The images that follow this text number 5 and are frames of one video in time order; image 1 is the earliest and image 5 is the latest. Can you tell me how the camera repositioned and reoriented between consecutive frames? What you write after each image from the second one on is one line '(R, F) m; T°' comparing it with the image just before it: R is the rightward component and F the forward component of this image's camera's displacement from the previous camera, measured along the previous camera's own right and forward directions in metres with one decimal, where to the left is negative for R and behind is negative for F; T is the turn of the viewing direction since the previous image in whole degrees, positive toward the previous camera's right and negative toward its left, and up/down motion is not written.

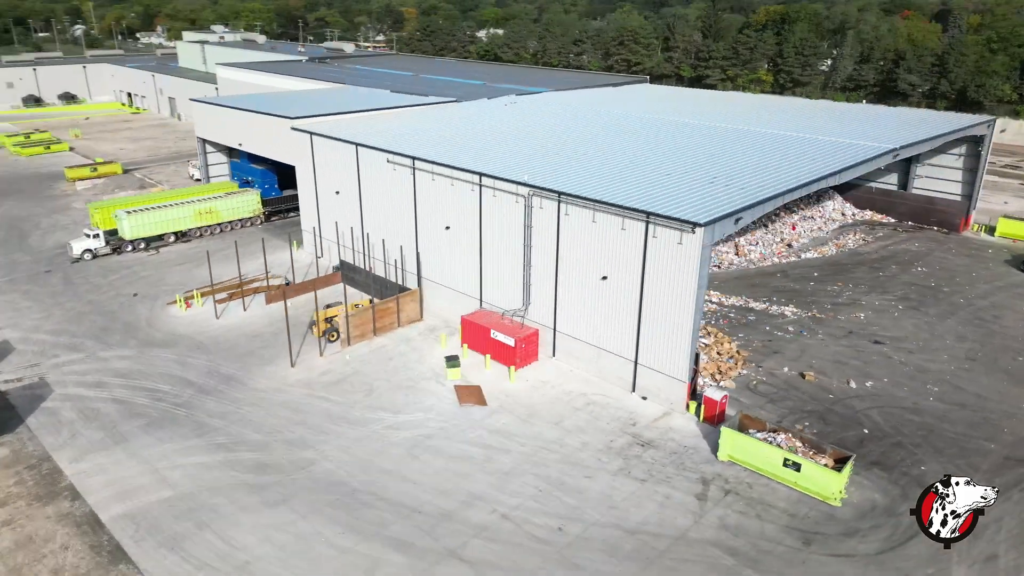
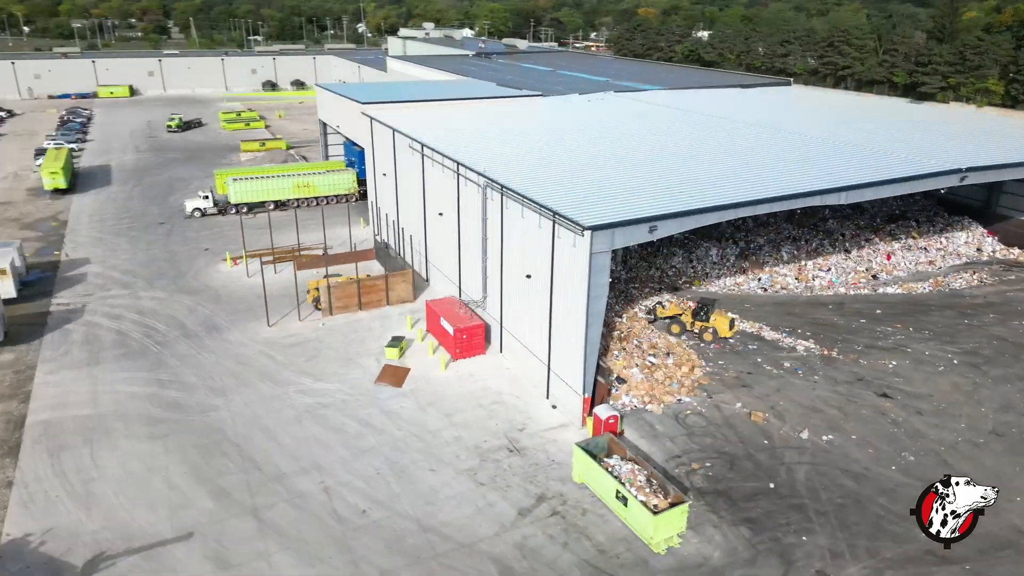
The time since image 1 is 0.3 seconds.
(+6.1, +1.2) m; -18°
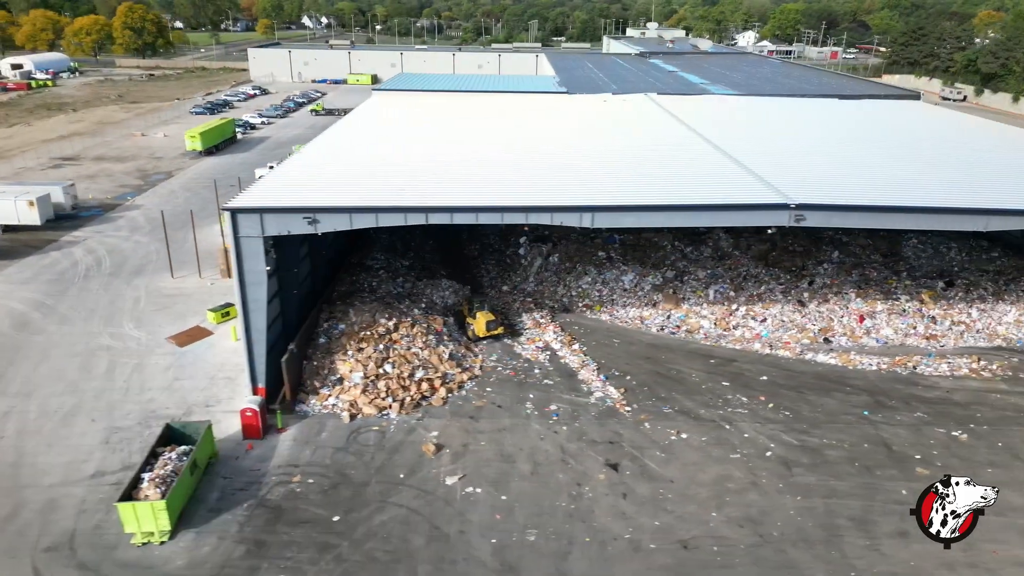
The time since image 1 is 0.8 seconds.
(+10.5, +3.0) m; -23°
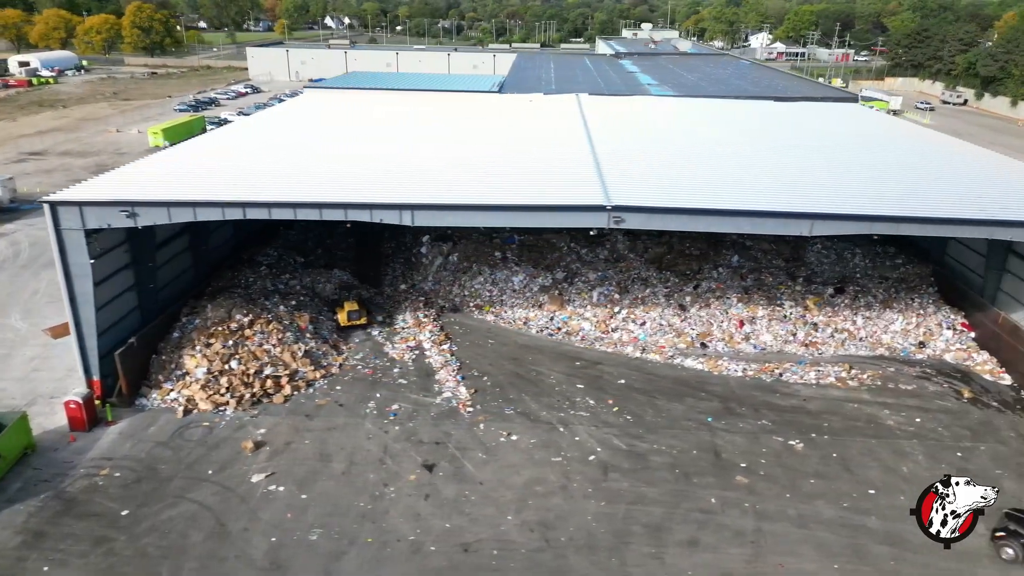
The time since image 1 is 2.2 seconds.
(+3.5, +0.2) m; -2°
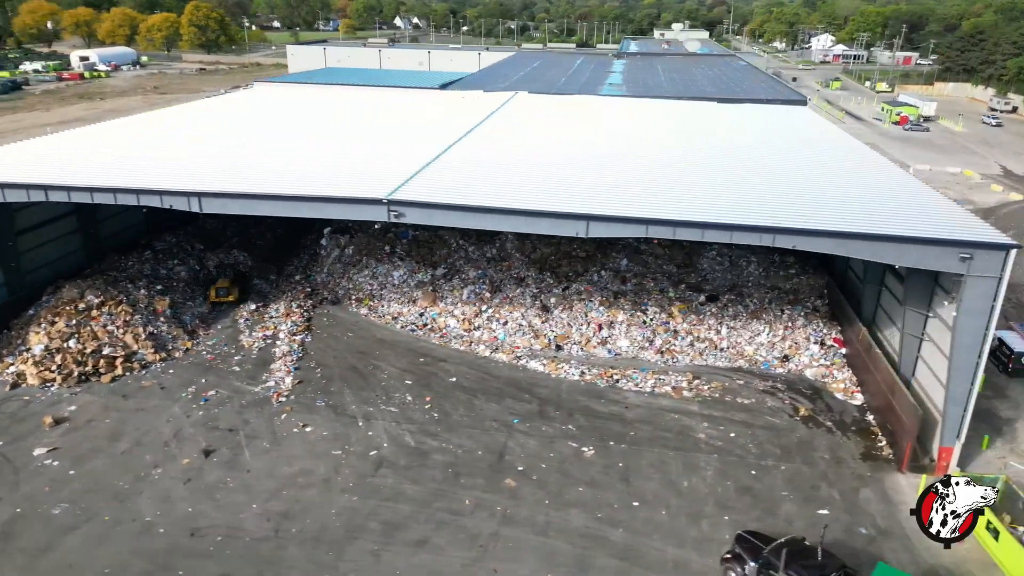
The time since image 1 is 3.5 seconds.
(+4.7, +0.3) m; -5°
